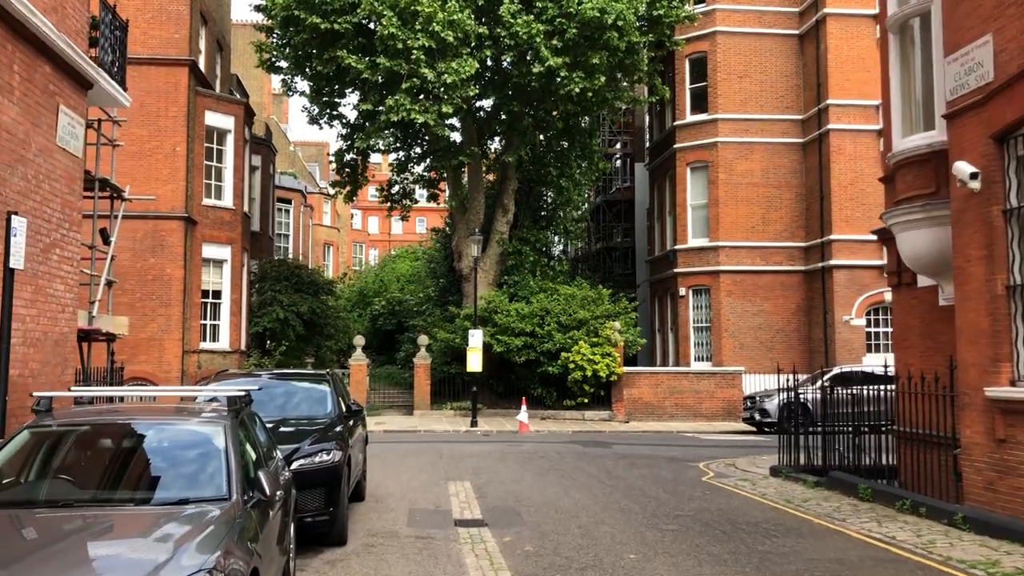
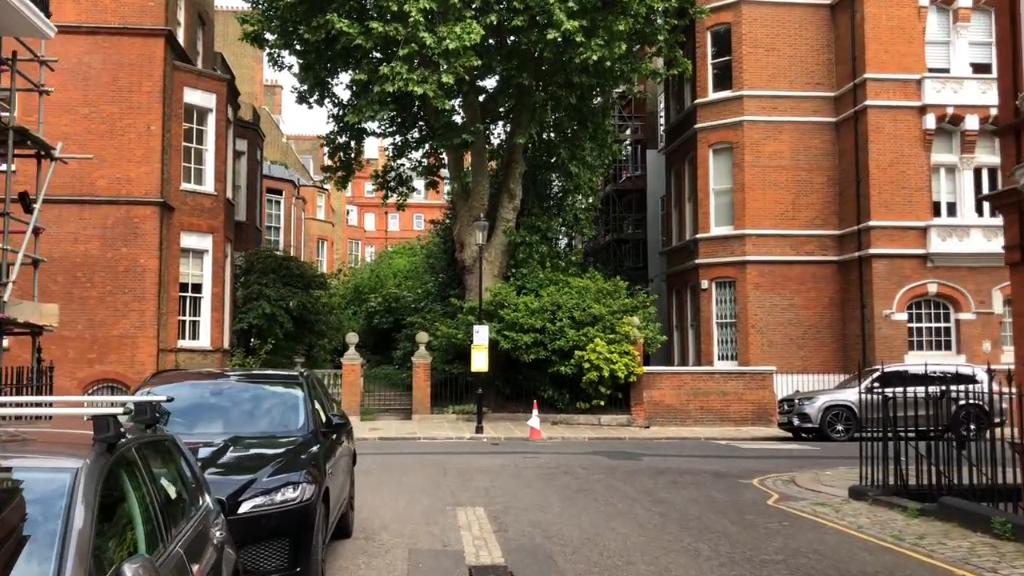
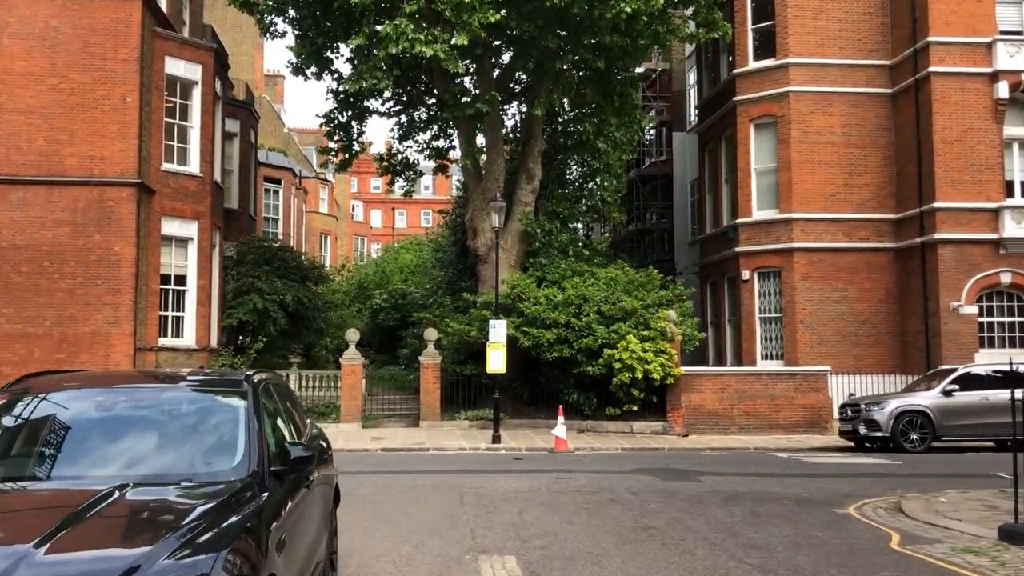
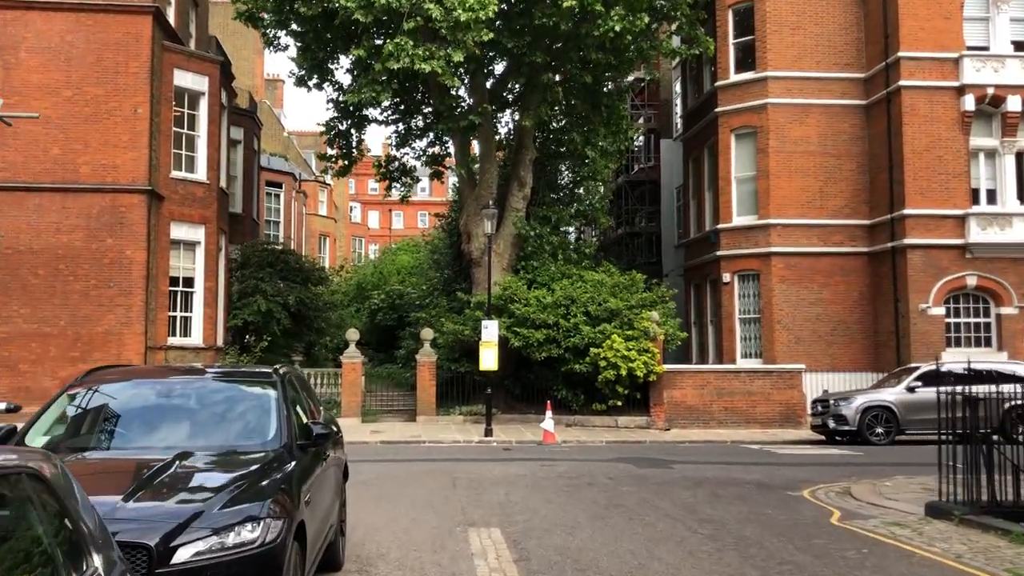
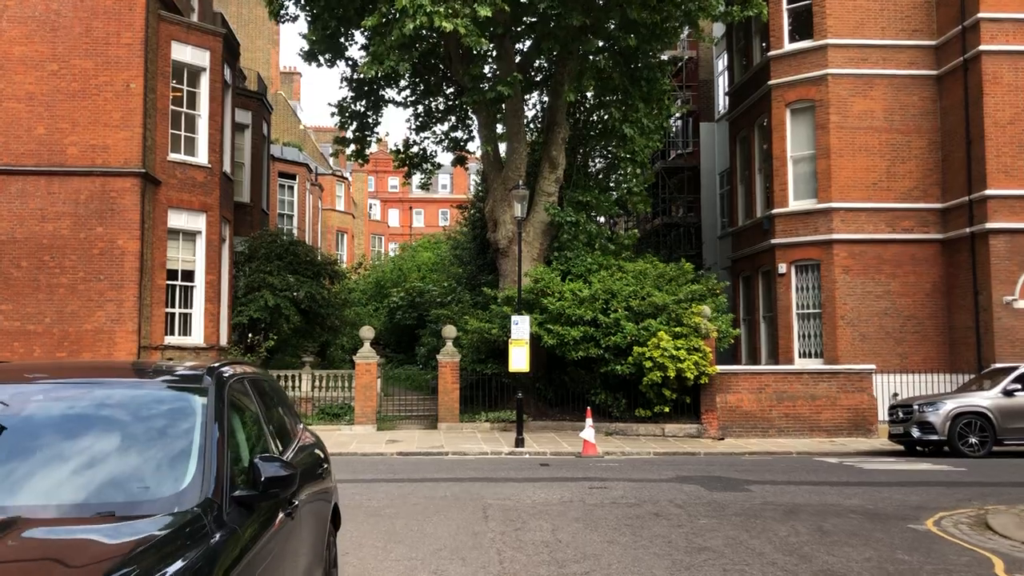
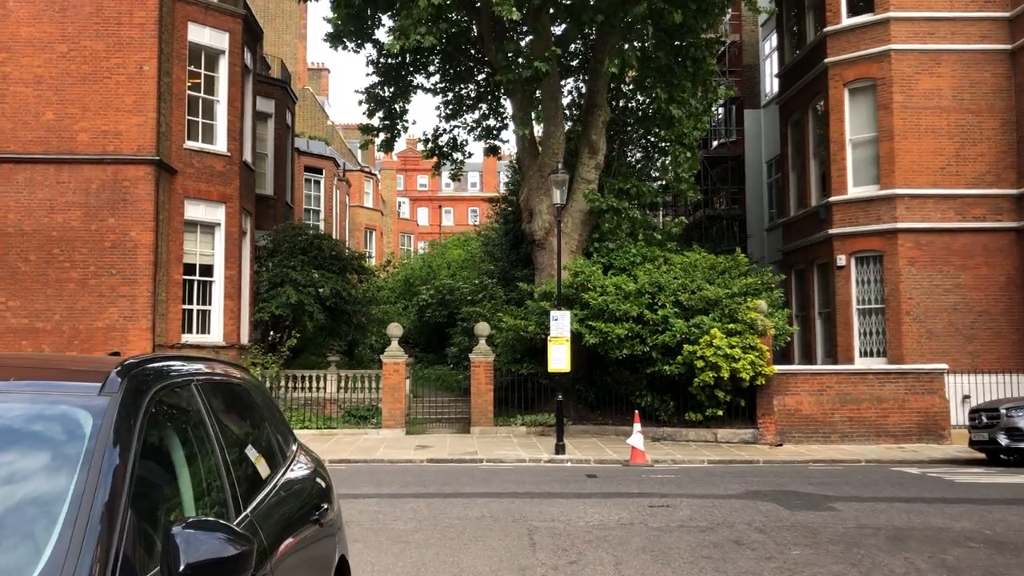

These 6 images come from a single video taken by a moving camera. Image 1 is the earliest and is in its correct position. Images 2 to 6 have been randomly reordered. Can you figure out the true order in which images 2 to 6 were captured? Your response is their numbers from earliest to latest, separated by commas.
2, 4, 3, 5, 6
